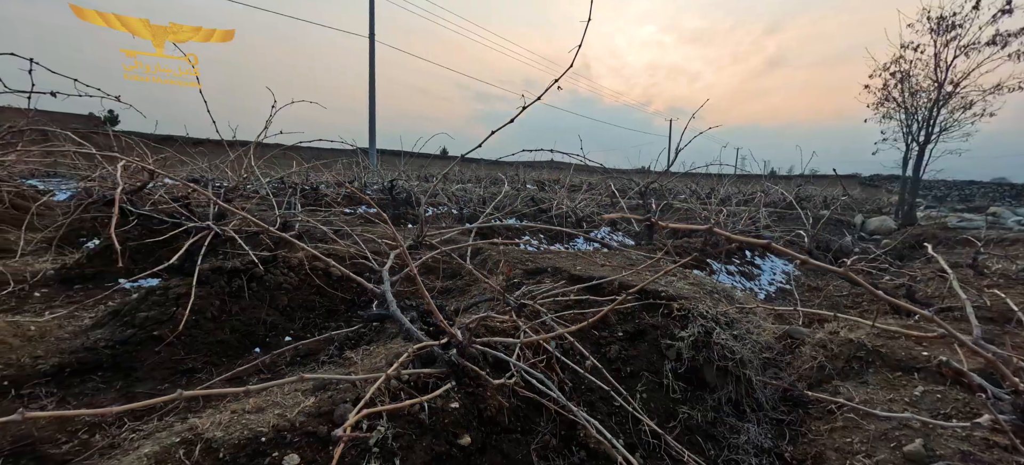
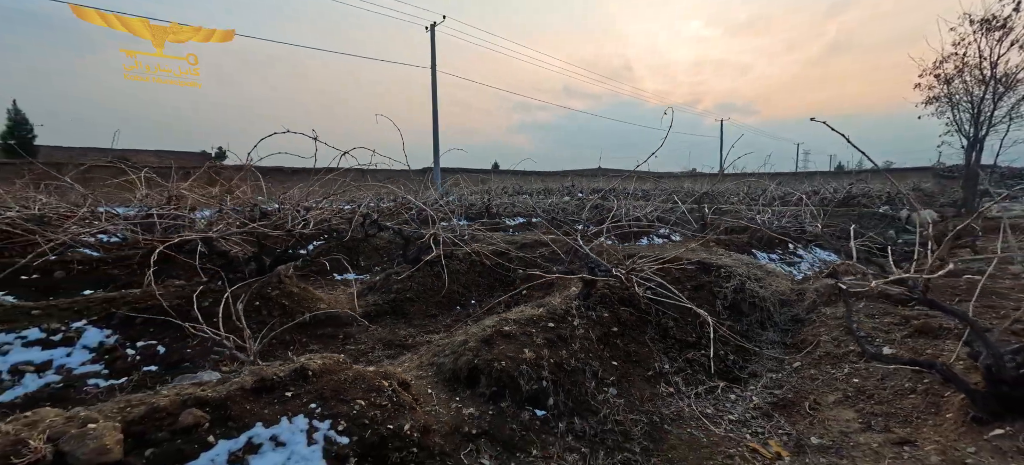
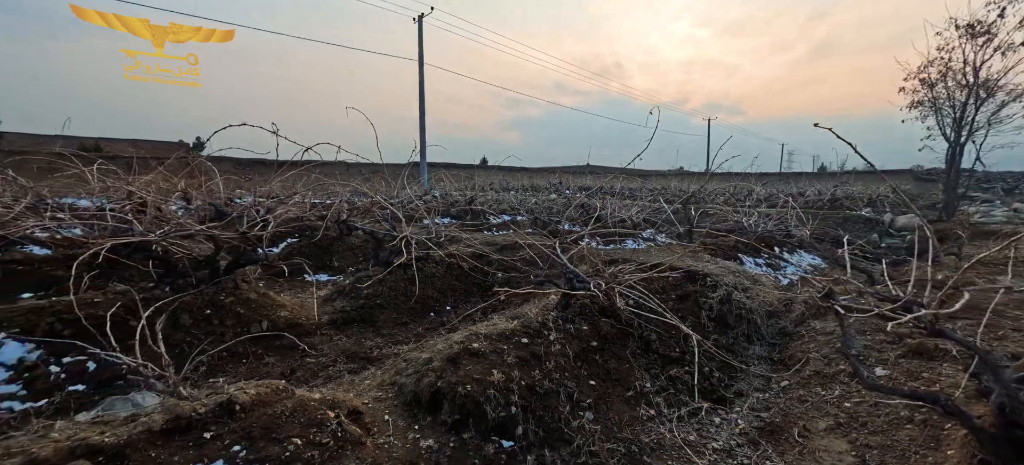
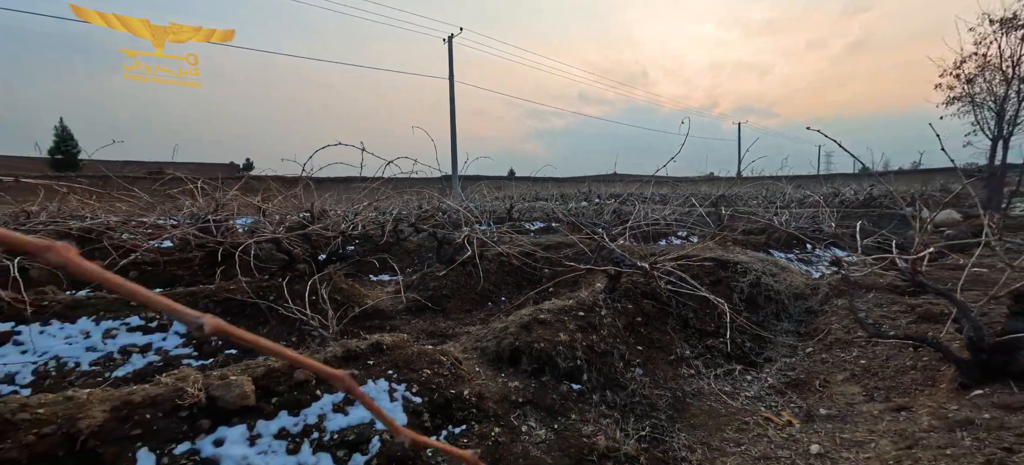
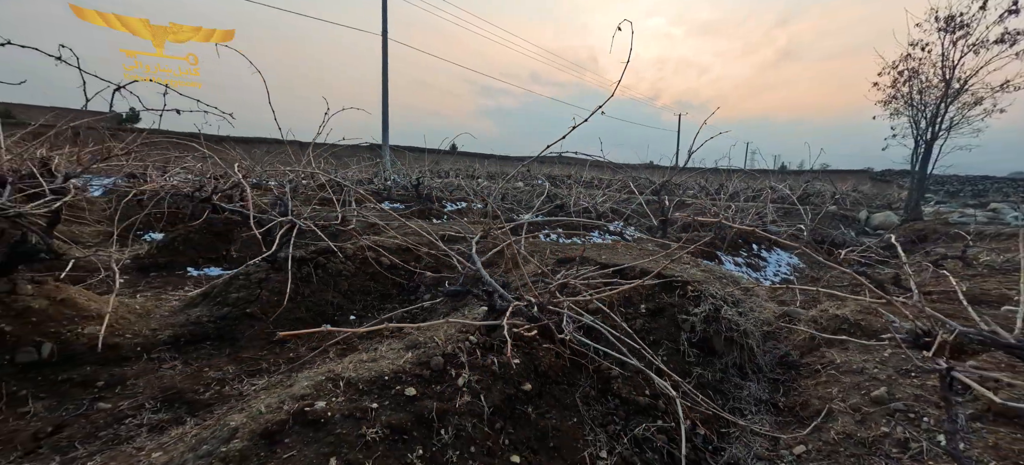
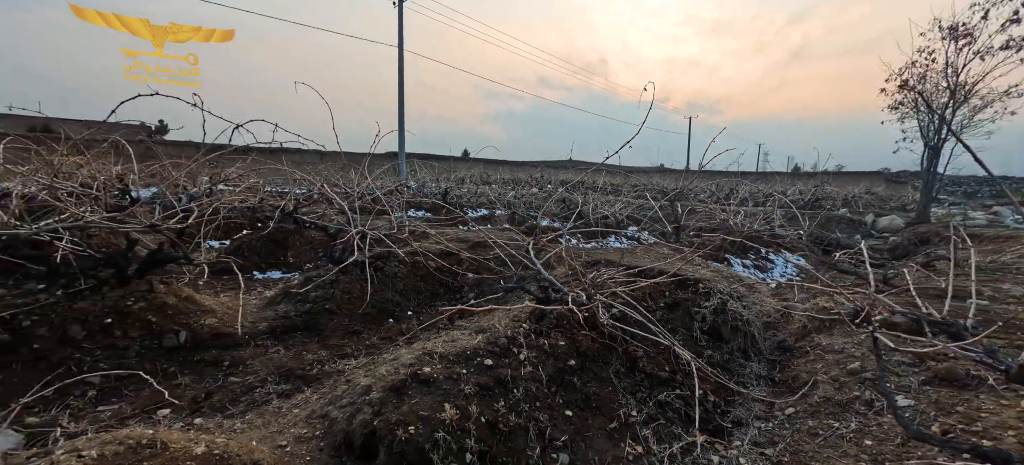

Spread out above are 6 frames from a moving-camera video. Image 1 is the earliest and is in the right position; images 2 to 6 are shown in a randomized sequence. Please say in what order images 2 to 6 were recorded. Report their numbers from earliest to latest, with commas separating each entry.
5, 6, 3, 2, 4
